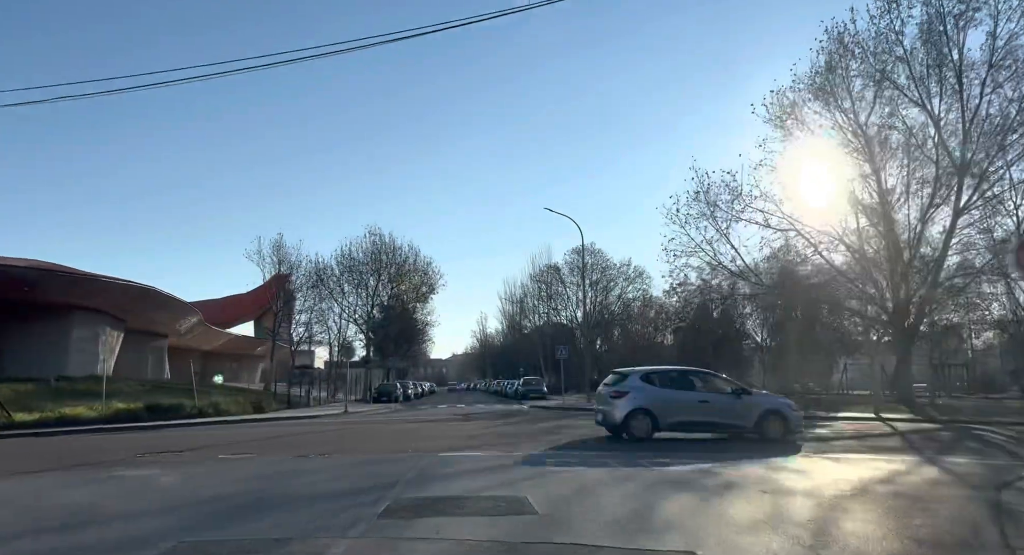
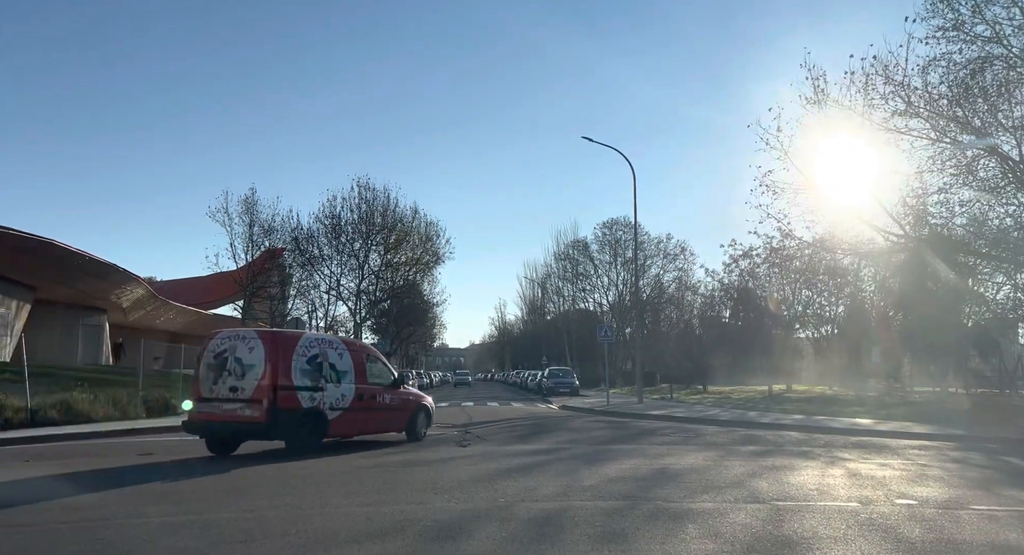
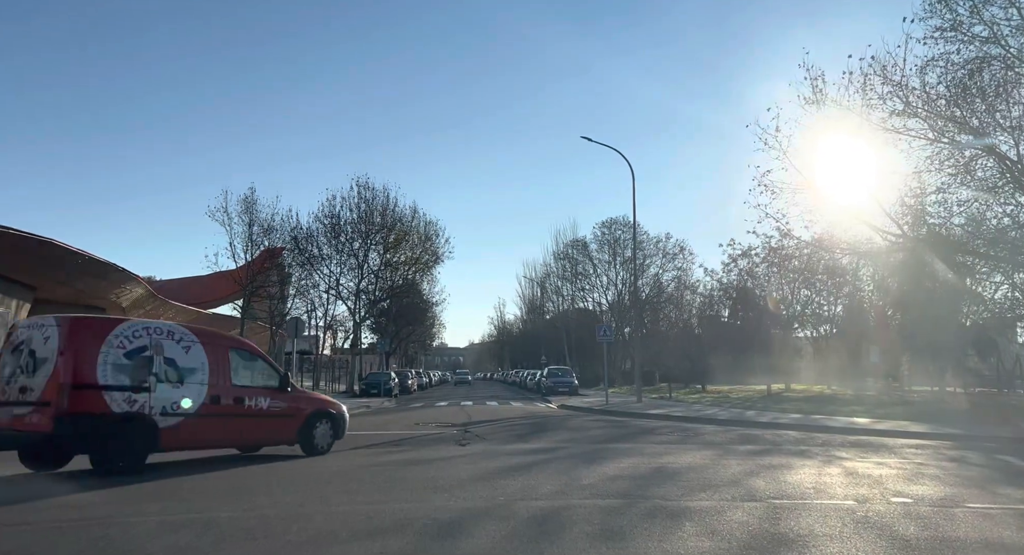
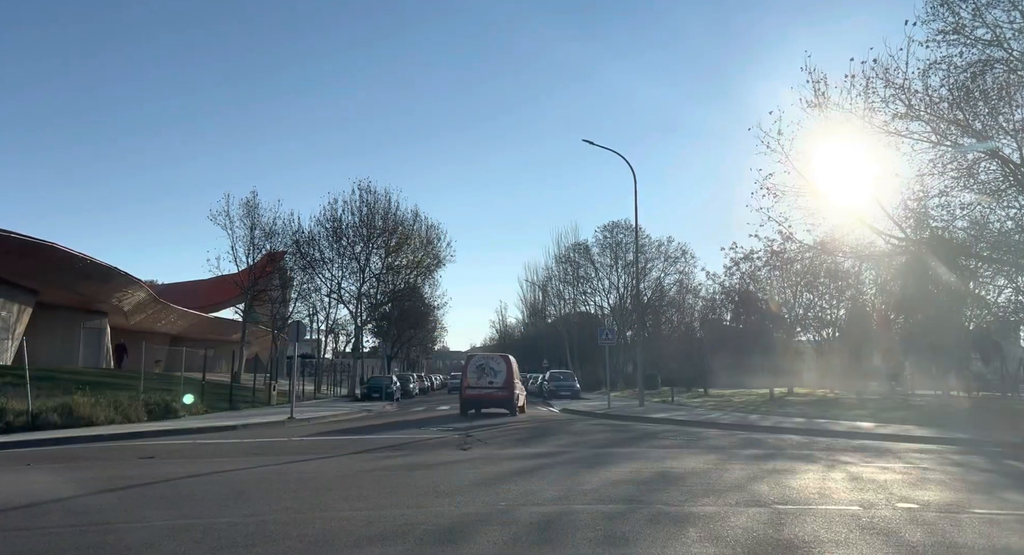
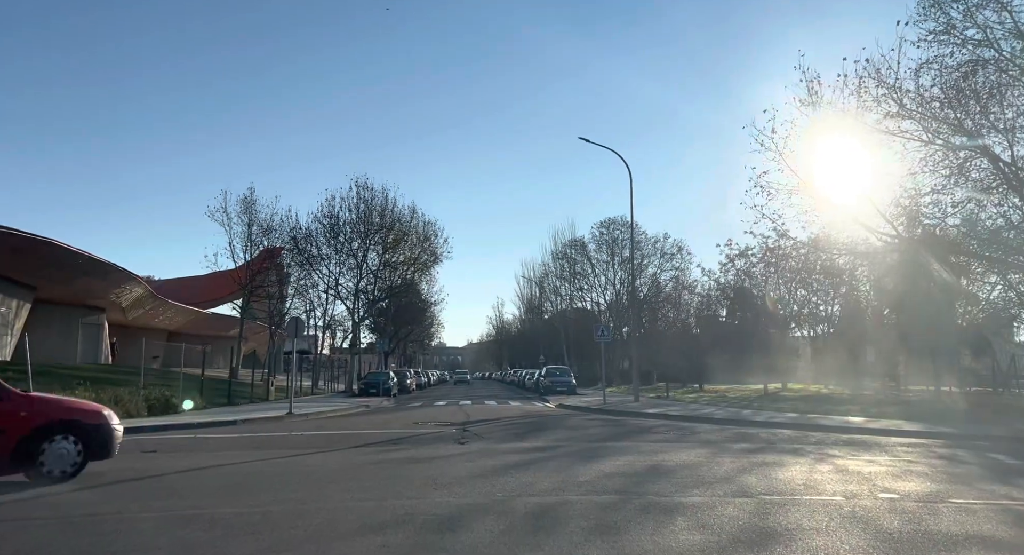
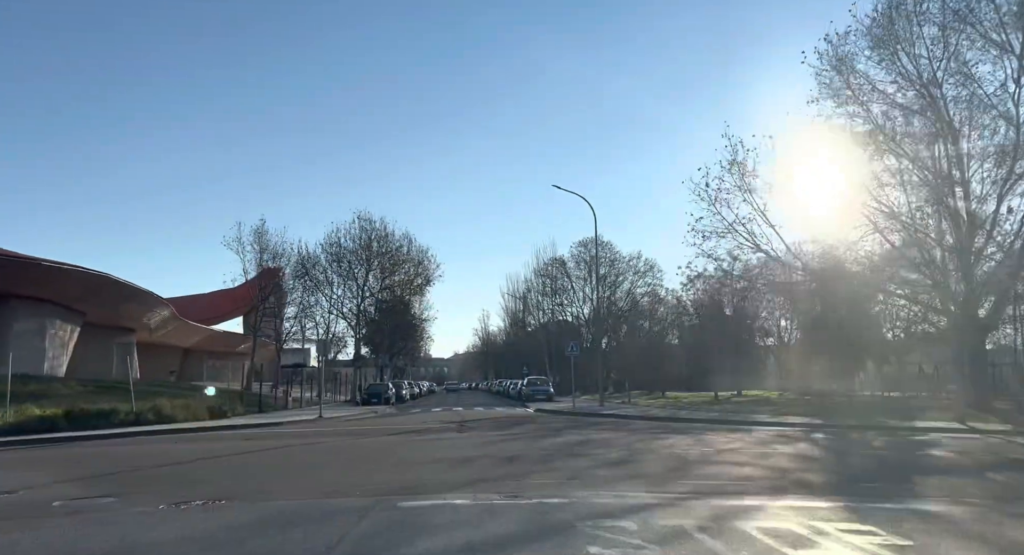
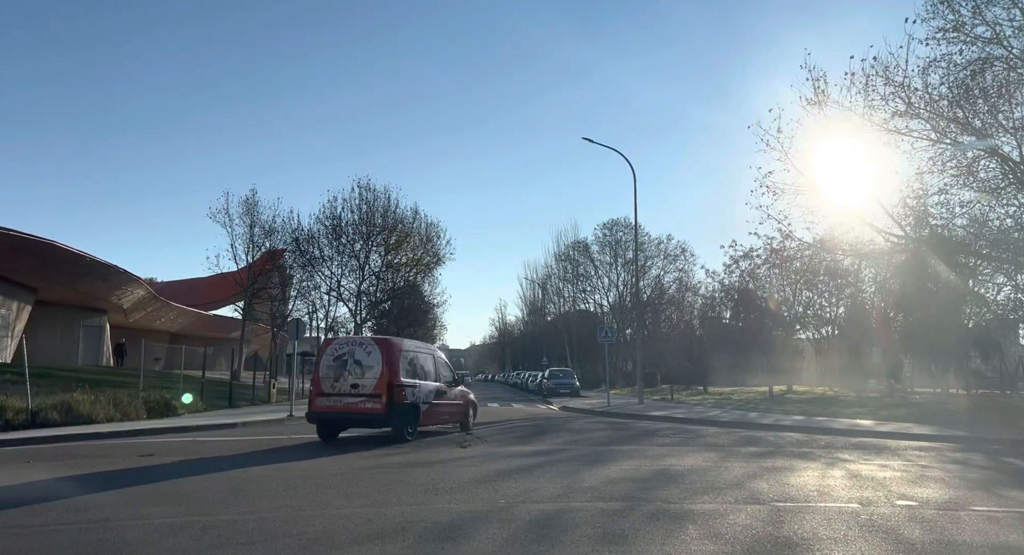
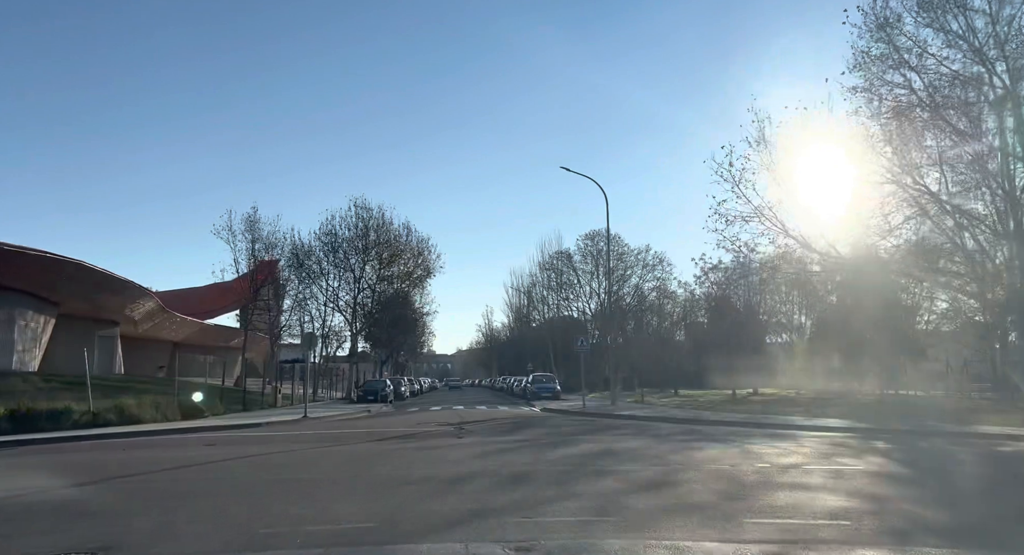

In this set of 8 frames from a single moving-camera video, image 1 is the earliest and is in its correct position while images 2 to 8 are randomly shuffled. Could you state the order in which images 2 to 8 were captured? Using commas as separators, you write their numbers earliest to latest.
6, 8, 5, 3, 2, 7, 4
